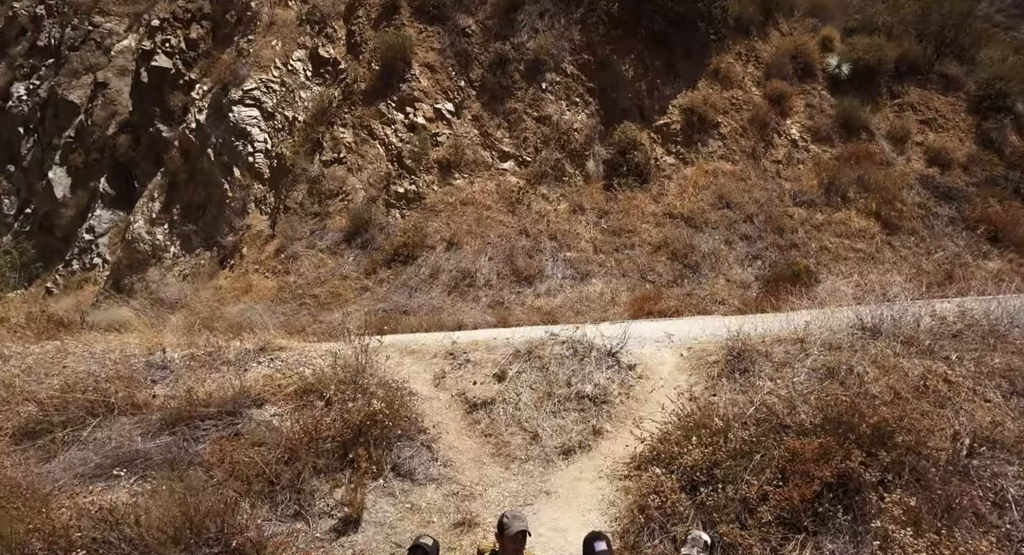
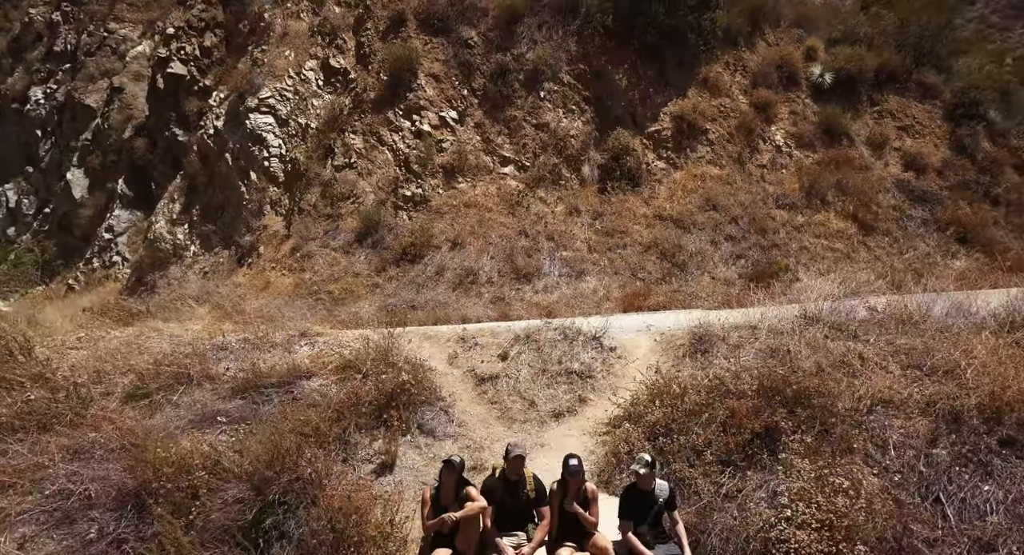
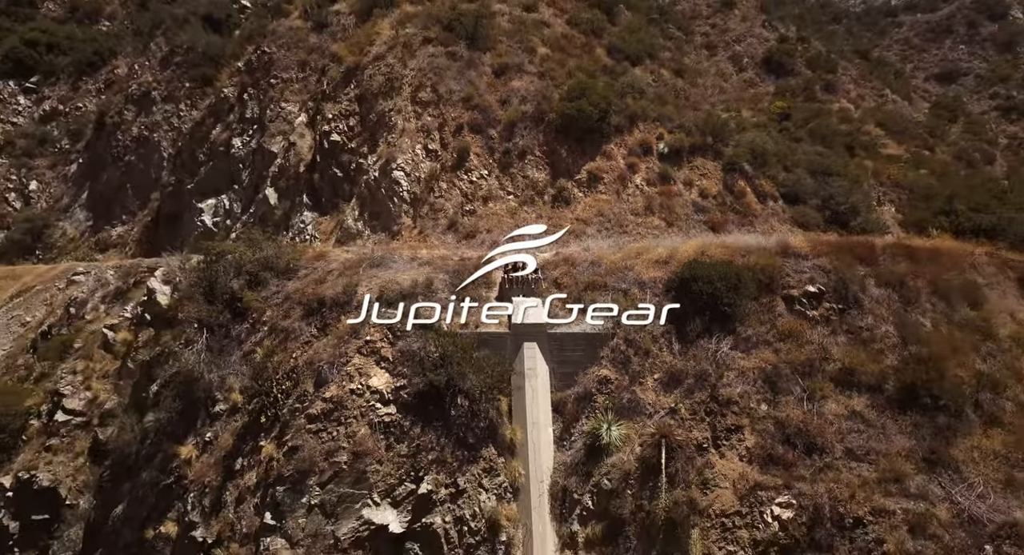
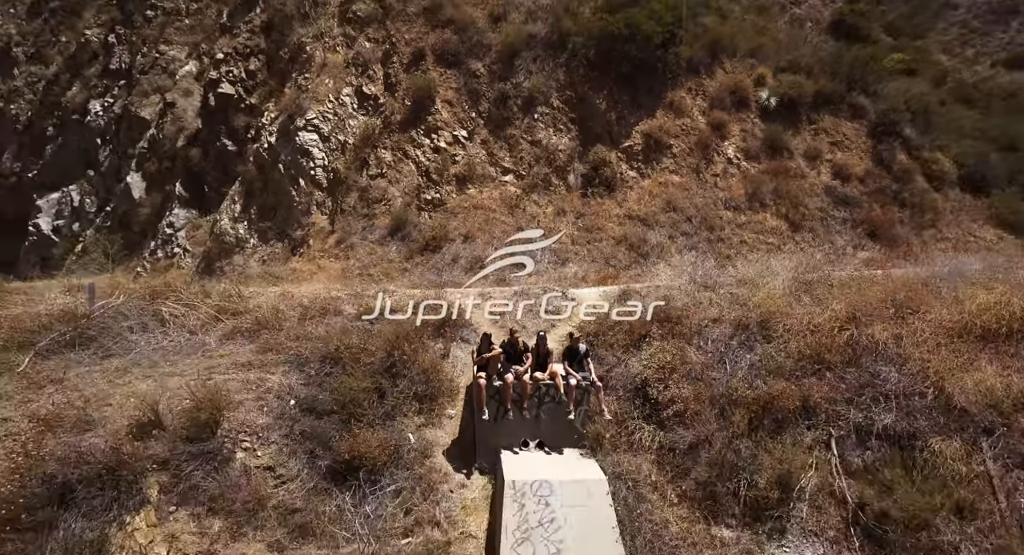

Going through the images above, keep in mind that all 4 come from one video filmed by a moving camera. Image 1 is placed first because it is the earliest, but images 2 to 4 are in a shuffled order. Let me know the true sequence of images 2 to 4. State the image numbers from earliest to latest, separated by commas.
2, 4, 3
